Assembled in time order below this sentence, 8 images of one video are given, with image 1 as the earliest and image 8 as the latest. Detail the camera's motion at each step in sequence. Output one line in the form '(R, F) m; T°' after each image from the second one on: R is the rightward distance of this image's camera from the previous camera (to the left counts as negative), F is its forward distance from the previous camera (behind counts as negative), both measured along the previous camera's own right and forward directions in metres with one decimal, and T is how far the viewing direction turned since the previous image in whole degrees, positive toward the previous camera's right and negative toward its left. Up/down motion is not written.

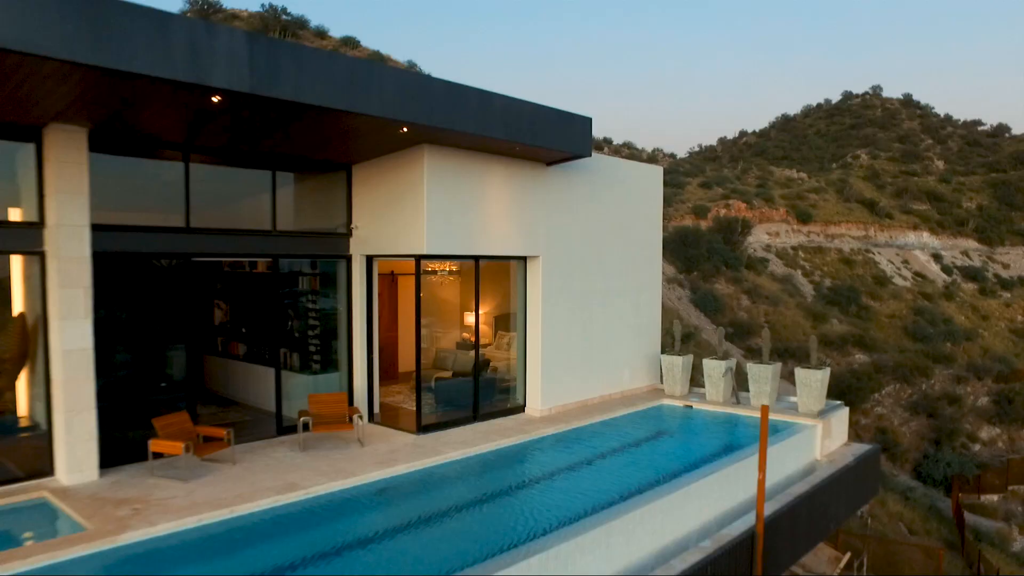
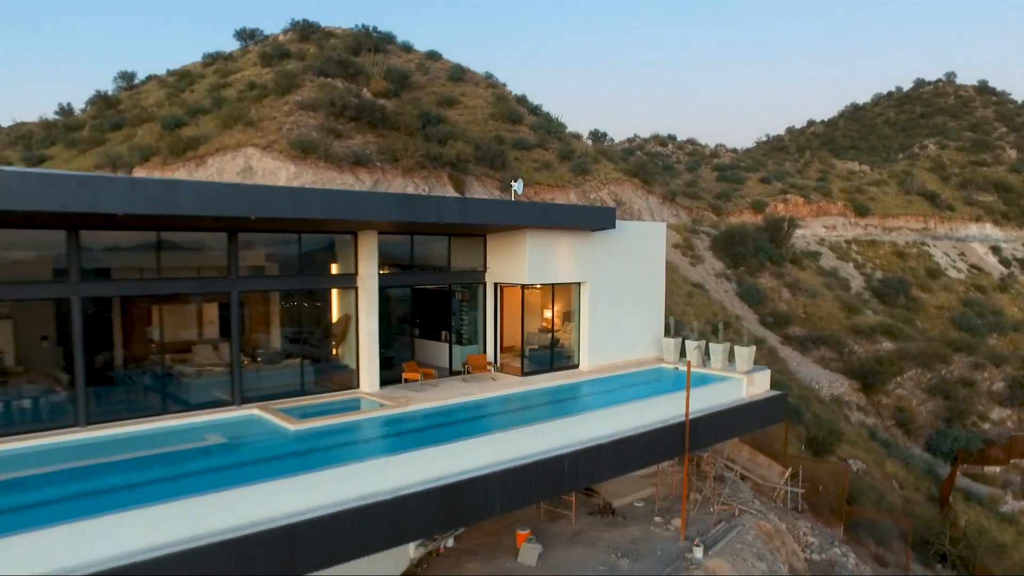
(+0.1, -5.4) m; -5°
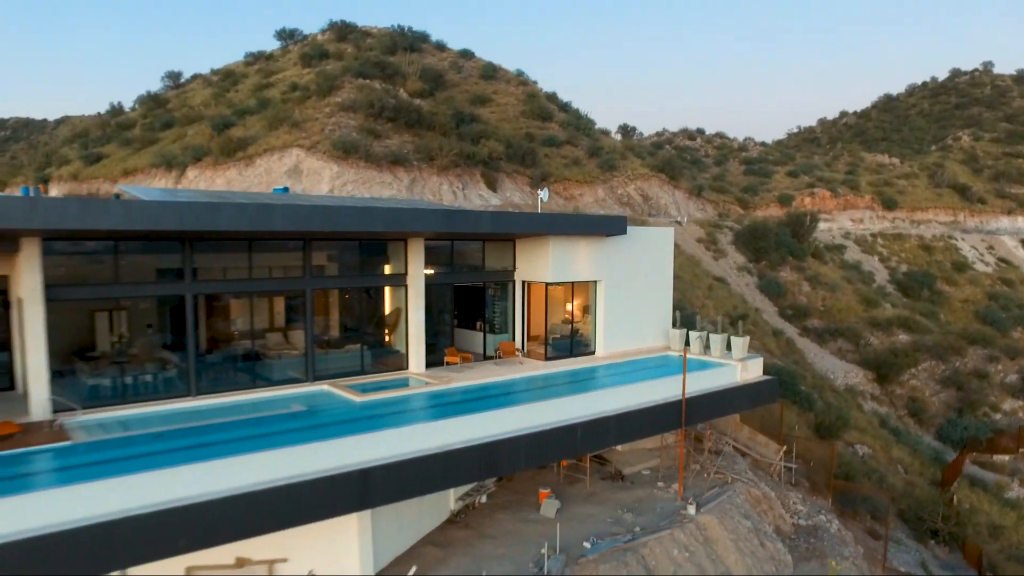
(+0.1, -1.9) m; -2°
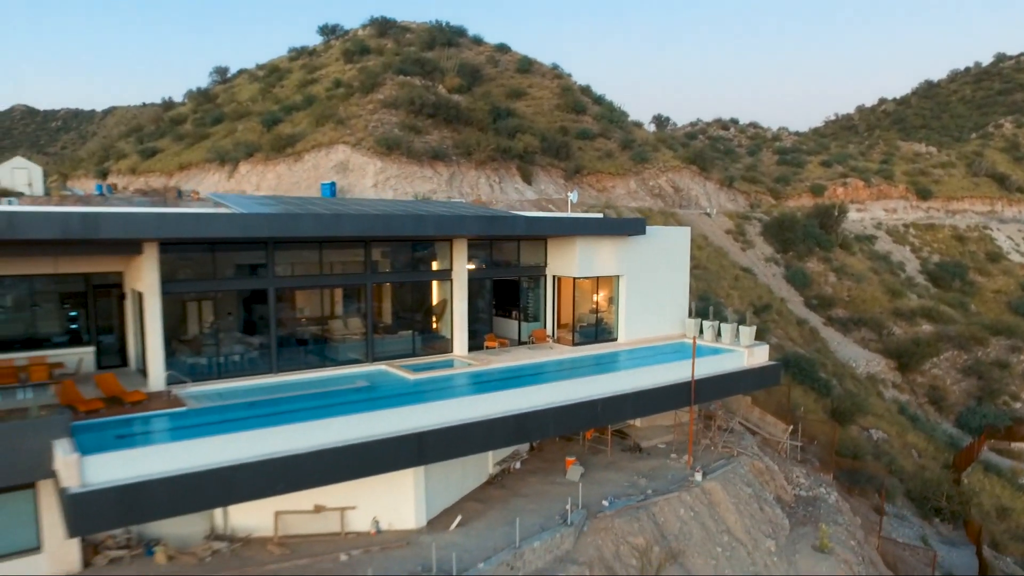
(+0.1, -1.8) m; -2°
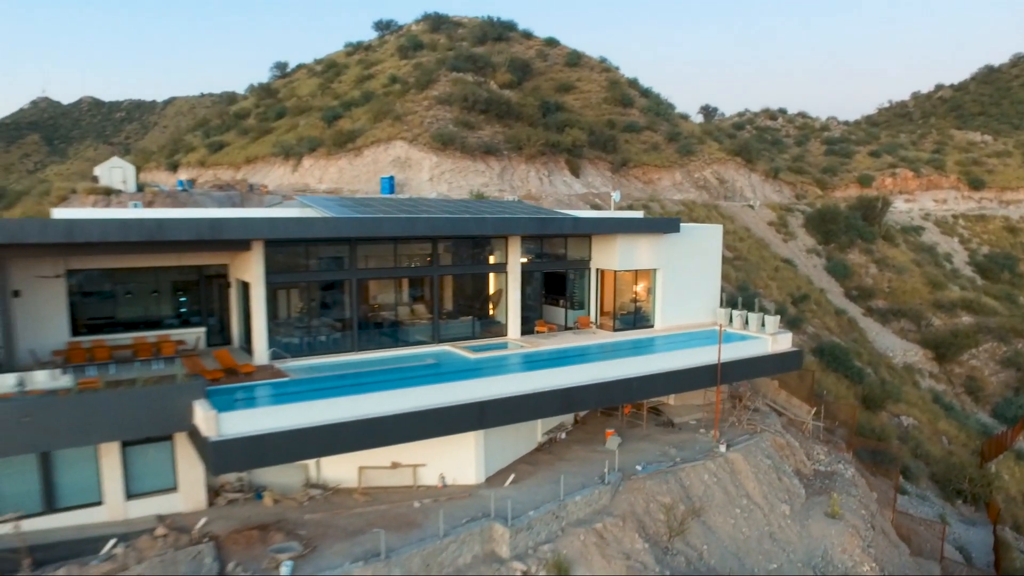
(0.0, -1.9) m; -3°
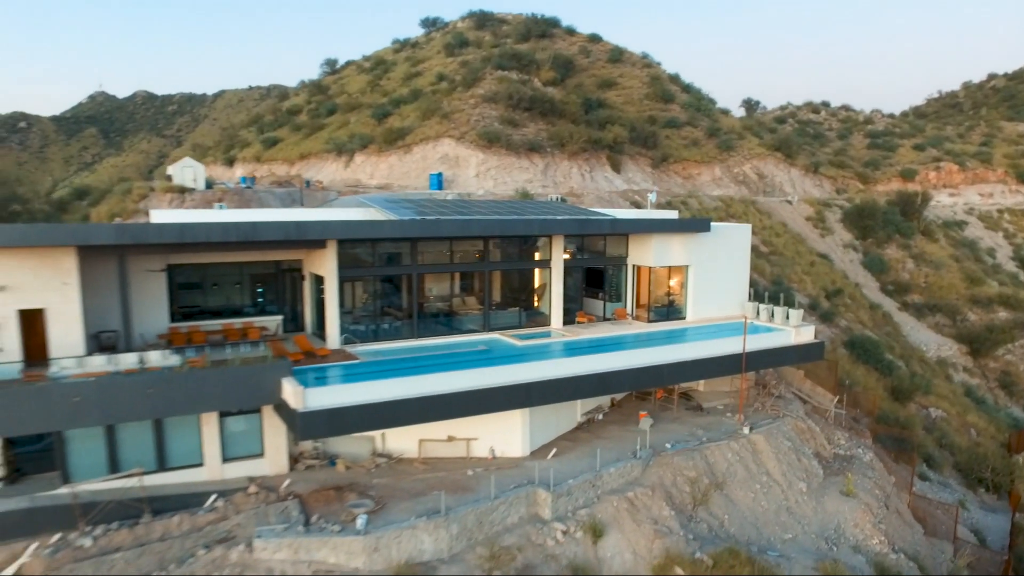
(0.0, -1.6) m; -3°
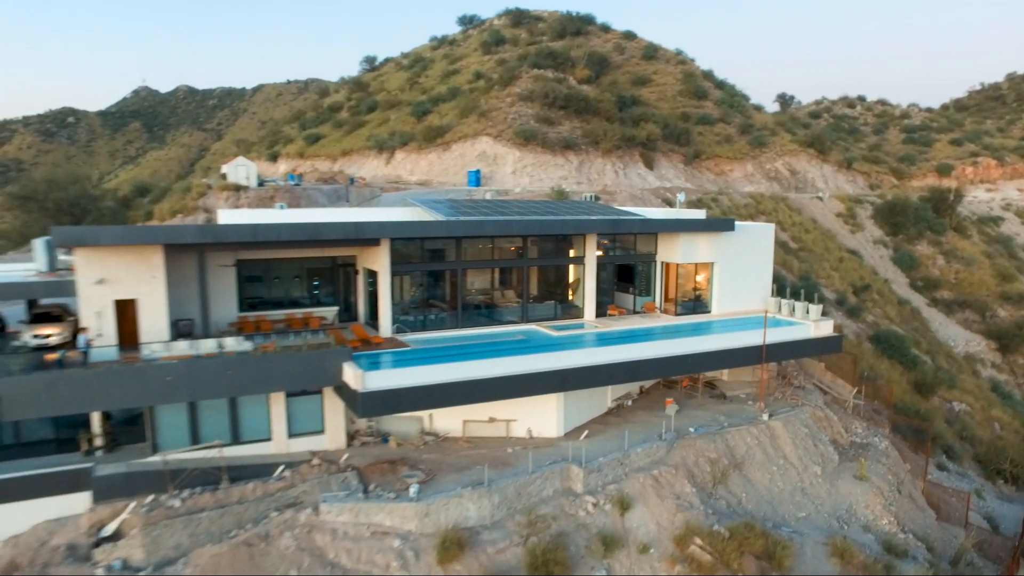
(-0.1, -1.4) m; -2°
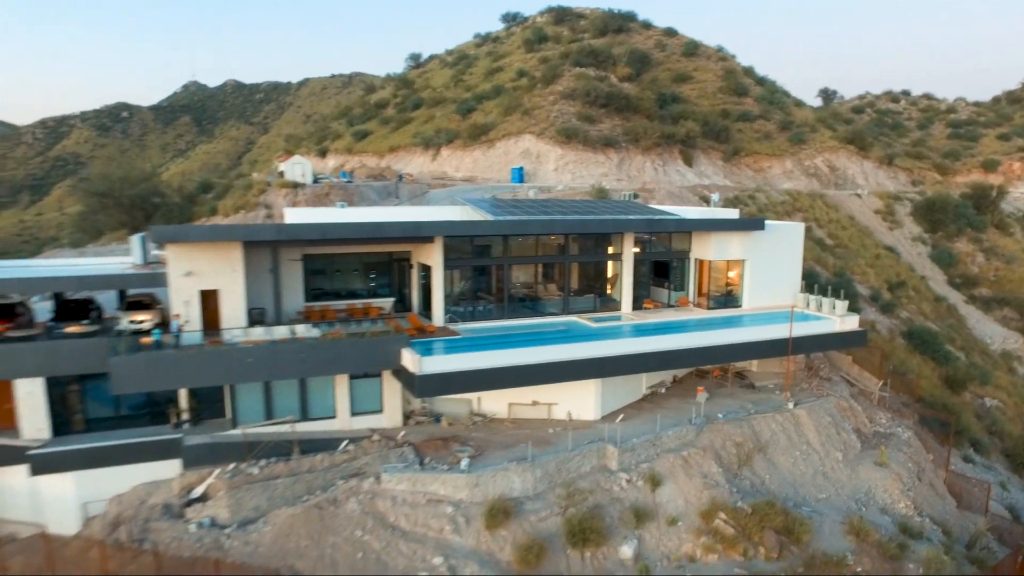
(-0.1, -1.4) m; -3°
